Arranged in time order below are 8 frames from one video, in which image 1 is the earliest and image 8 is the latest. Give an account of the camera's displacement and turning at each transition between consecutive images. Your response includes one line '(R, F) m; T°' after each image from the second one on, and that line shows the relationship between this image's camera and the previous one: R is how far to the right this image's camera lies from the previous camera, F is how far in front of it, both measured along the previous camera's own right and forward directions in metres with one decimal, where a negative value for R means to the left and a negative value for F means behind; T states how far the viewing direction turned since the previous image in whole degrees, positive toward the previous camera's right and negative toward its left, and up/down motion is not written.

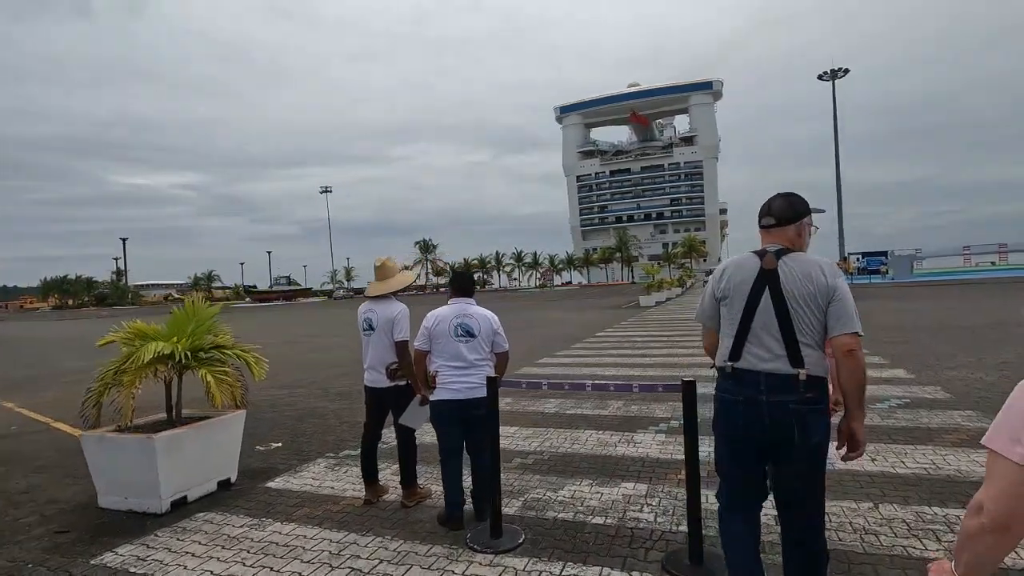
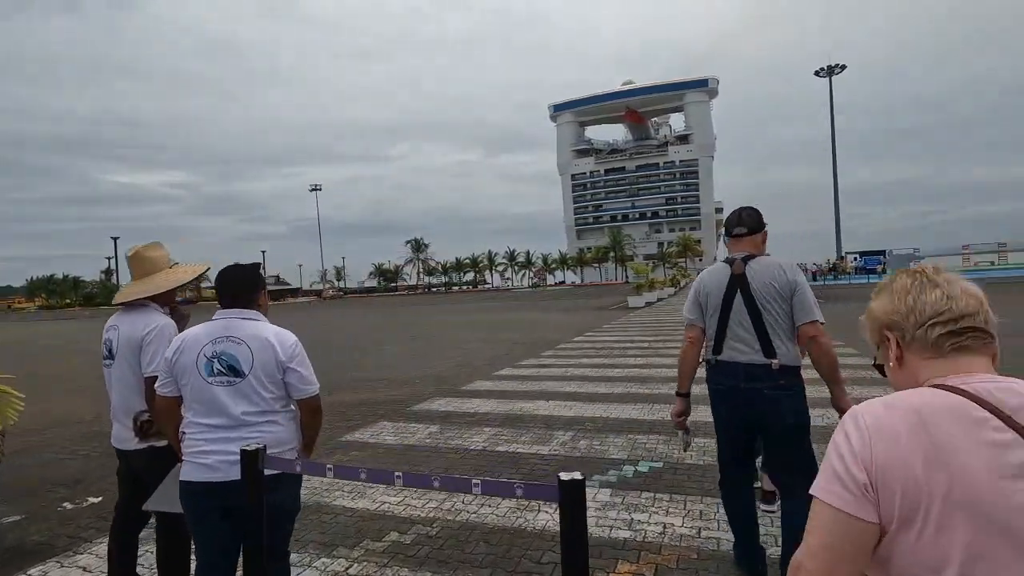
(+0.9, +1.6) m; 0°
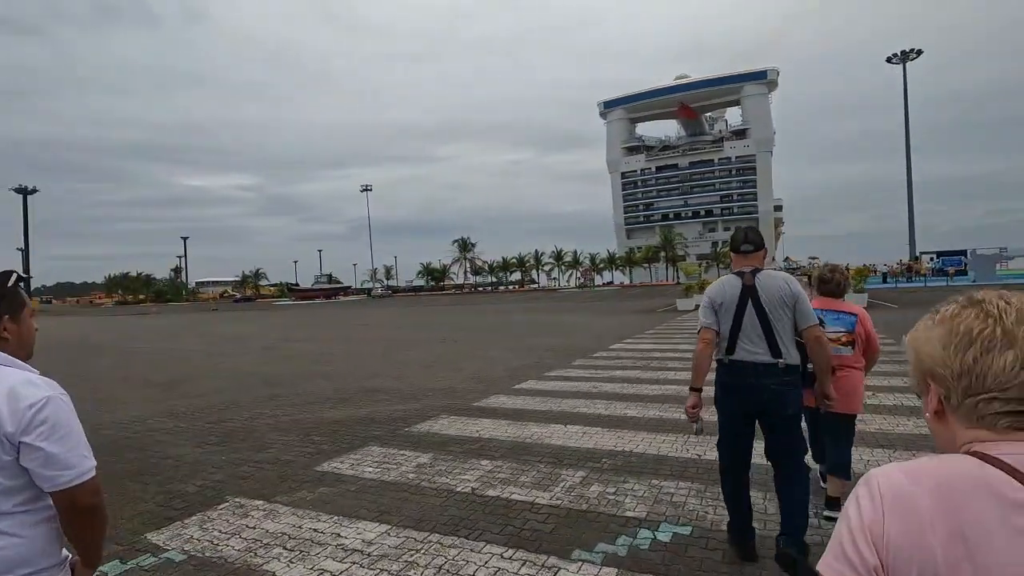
(+0.5, +1.0) m; -5°
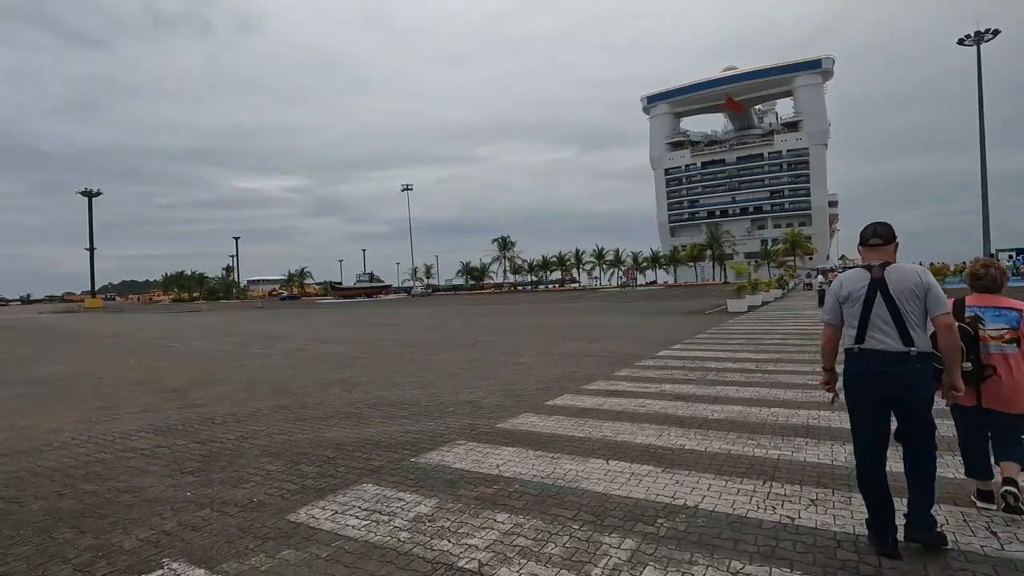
(+0.1, +1.3) m; -4°
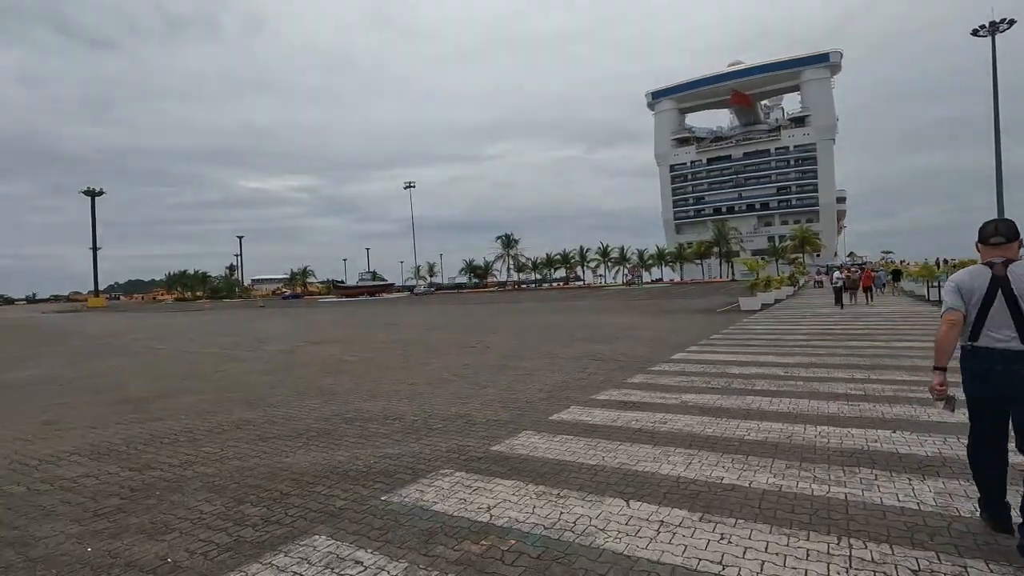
(+0.1, +1.1) m; 0°
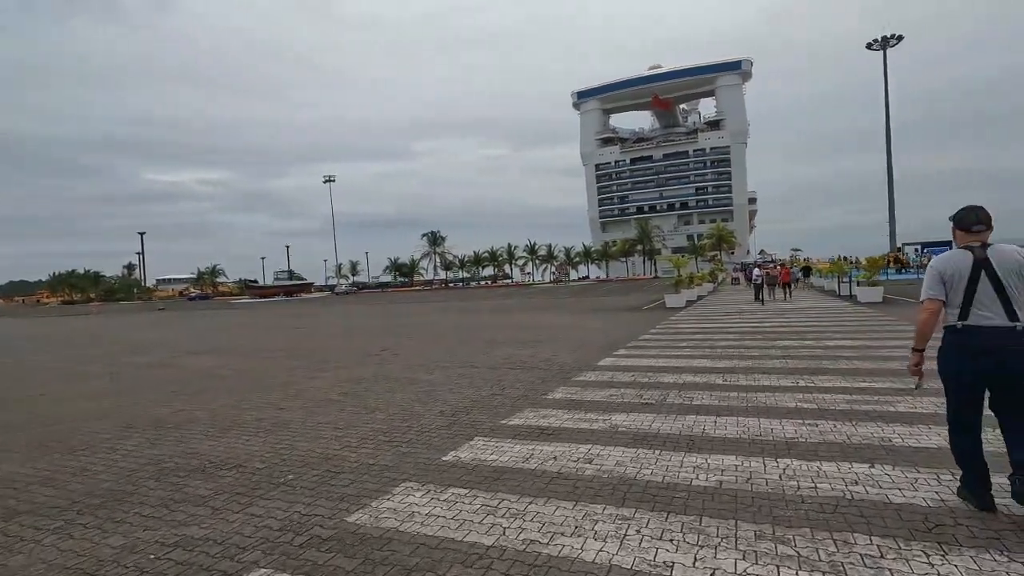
(+0.5, +1.7) m; +8°
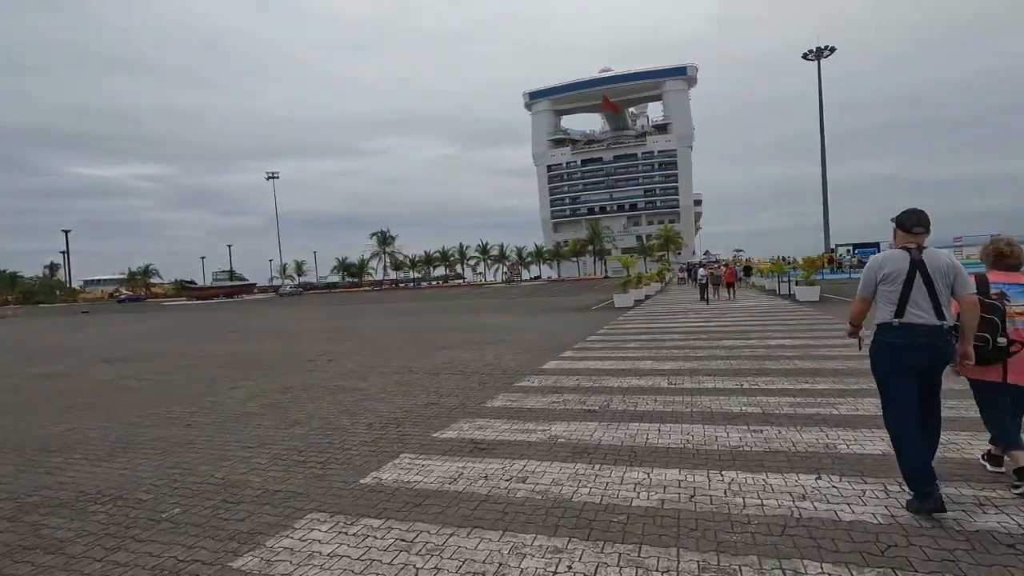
(+0.2, +0.5) m; +5°
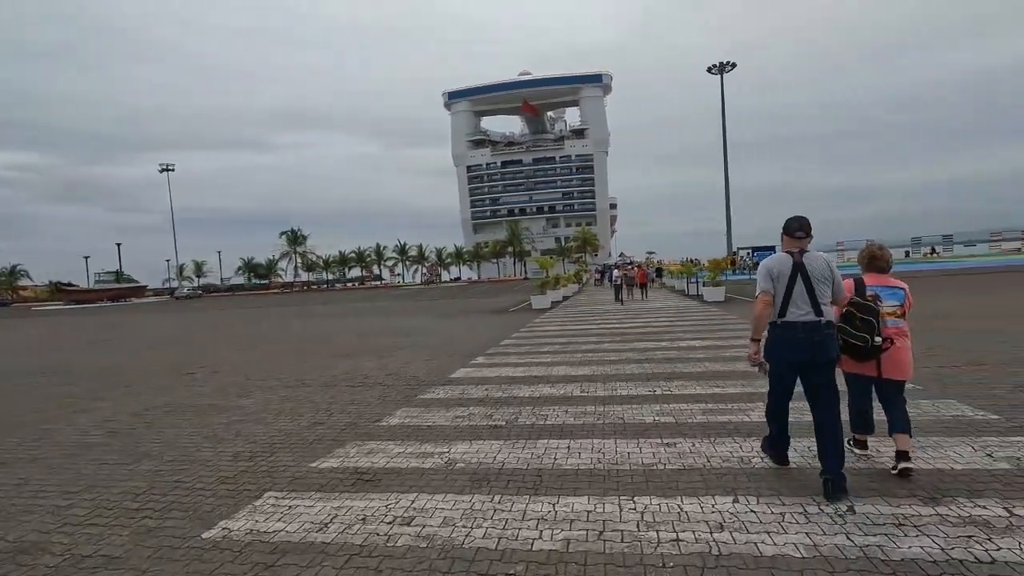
(+0.3, +0.7) m; +8°
